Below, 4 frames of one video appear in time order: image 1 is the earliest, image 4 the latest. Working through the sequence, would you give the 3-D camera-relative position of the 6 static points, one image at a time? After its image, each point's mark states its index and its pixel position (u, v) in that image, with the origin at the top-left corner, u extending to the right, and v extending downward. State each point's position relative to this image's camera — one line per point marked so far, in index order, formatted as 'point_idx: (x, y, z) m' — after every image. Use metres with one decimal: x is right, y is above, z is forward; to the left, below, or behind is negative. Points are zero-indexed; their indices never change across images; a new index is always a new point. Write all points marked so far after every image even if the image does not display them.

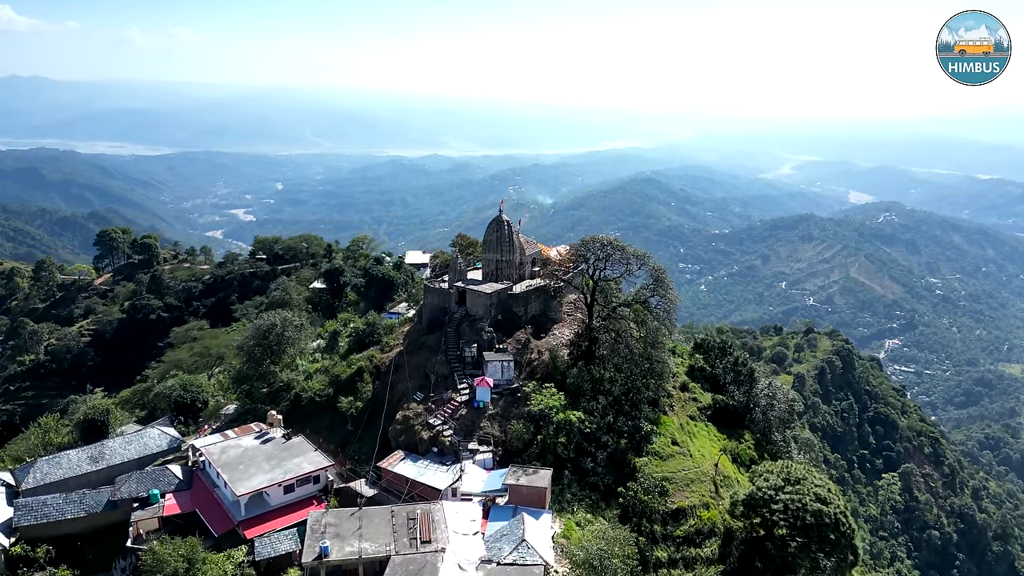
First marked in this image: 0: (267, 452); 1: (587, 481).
0: (-5.8, -3.9, +13.2) m
1: (+1.6, -4.2, +12.1) m
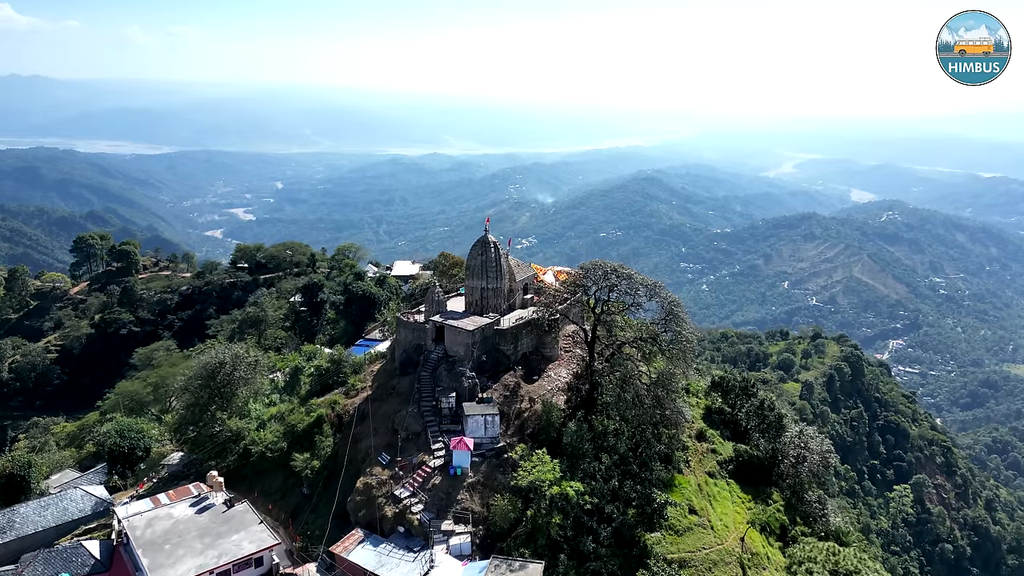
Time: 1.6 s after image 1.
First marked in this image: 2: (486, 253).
0: (-6.1, -4.7, +11.0) m
1: (+1.3, -5.0, +9.9) m
2: (-0.7, +0.7, +13.9) m
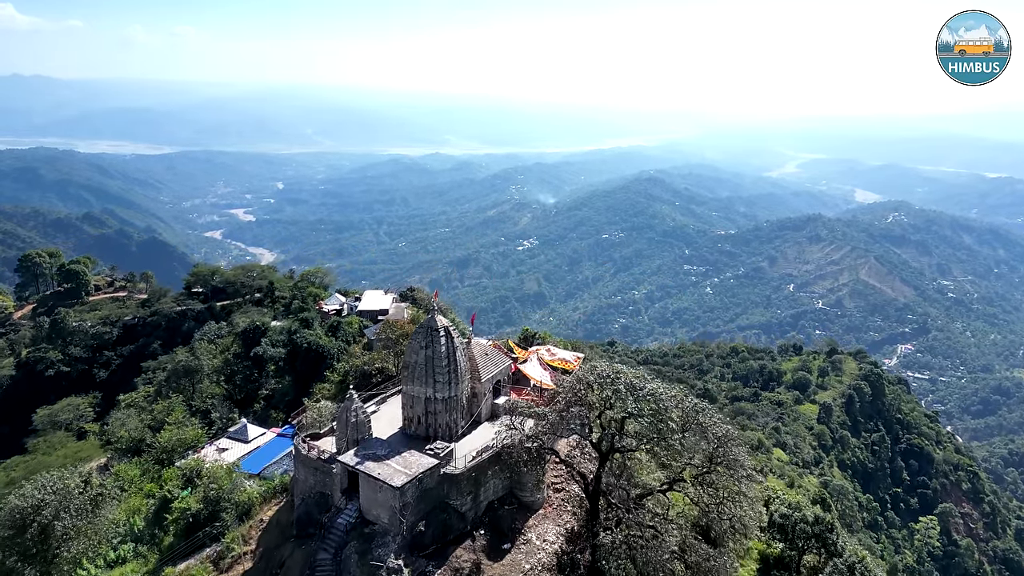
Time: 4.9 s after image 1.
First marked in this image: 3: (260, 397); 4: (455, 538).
0: (-6.7, -6.4, +6.4) m
1: (+0.7, -6.7, +5.3) m
2: (-1.3, -1.0, +9.3) m
3: (-8.9, -3.8, +19.8) m
4: (-0.7, -3.6, +8.1) m
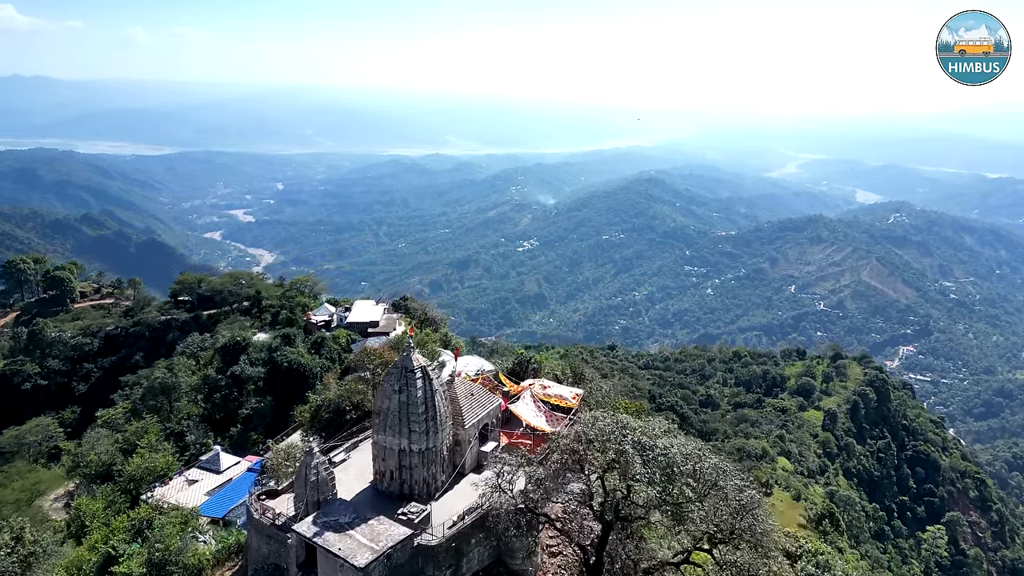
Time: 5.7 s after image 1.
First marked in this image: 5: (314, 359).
0: (-6.9, -6.9, +5.2) m
1: (+0.5, -7.2, +4.1) m
2: (-1.5, -1.4, +8.1) m
3: (-9.1, -4.3, +18.6) m
4: (-0.9, -4.0, +6.9) m
5: (-6.6, -2.4, +18.9) m
